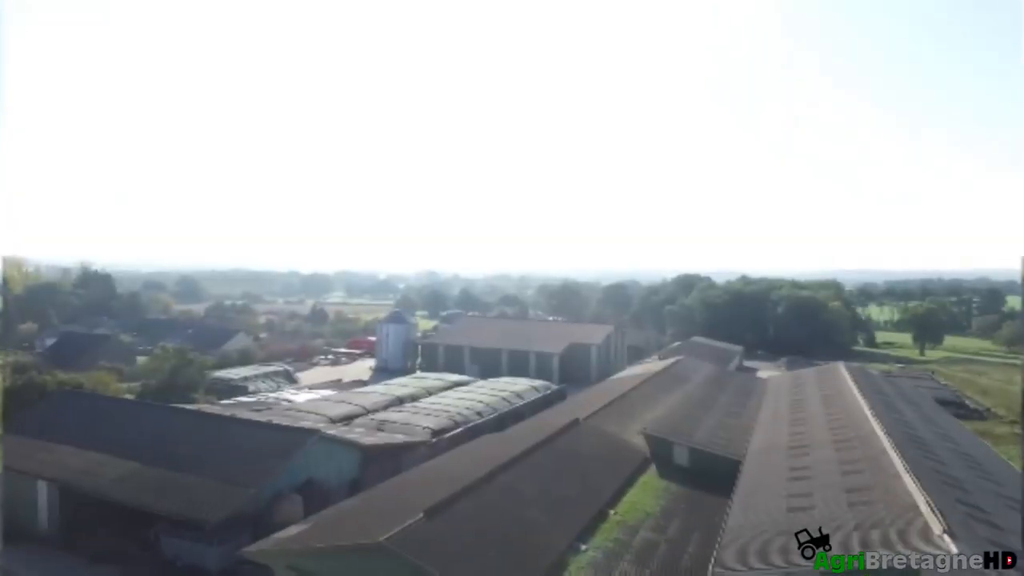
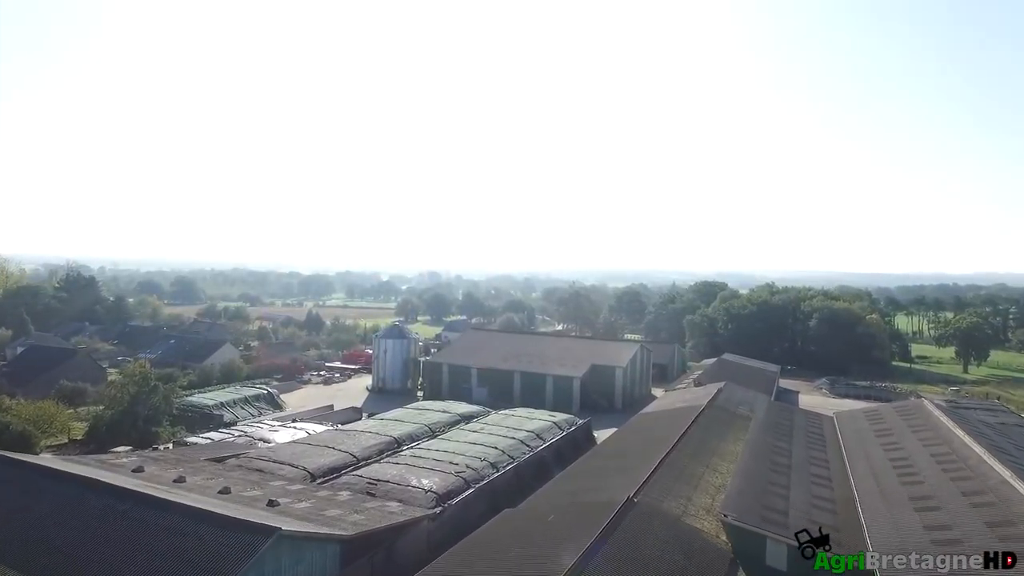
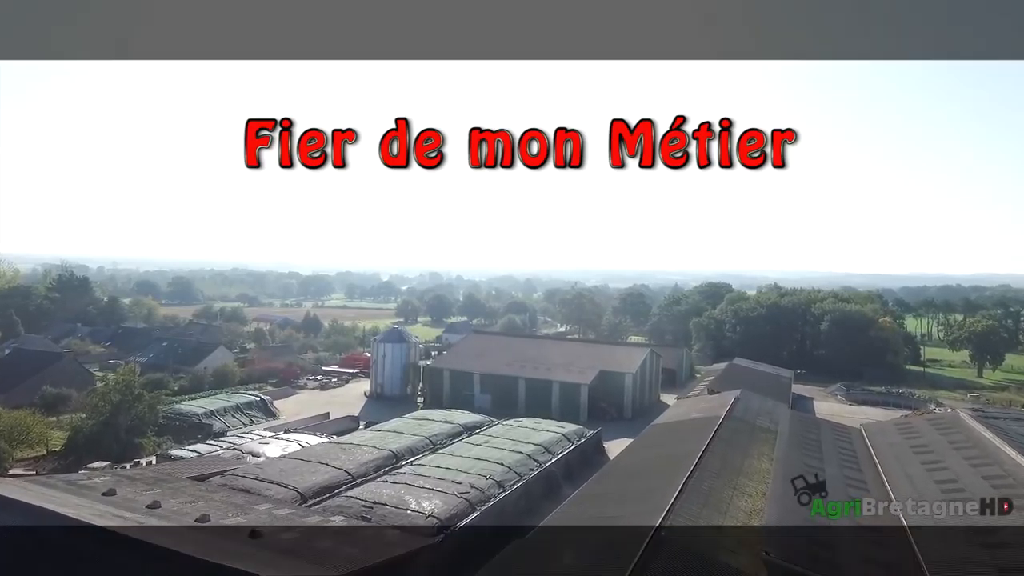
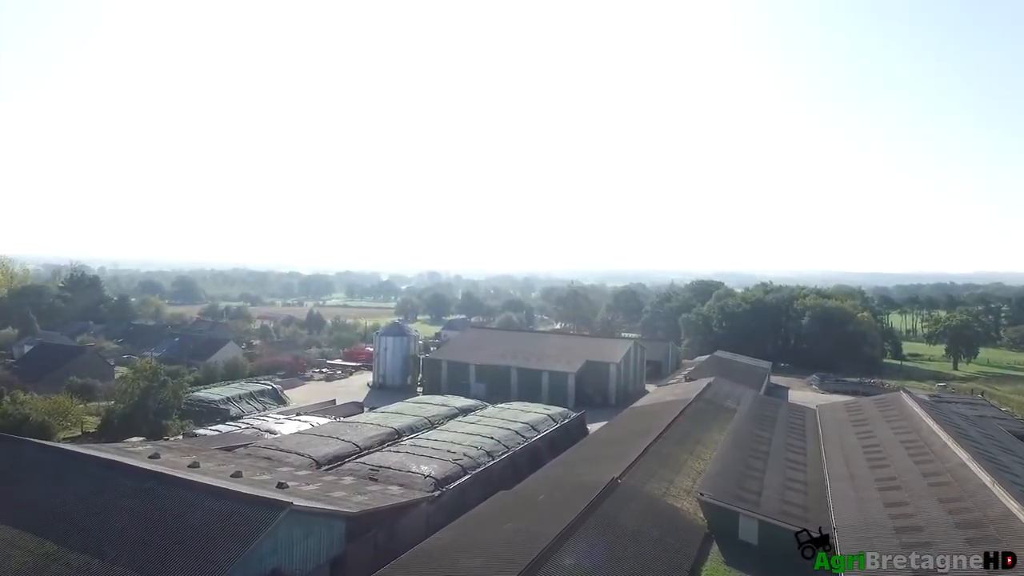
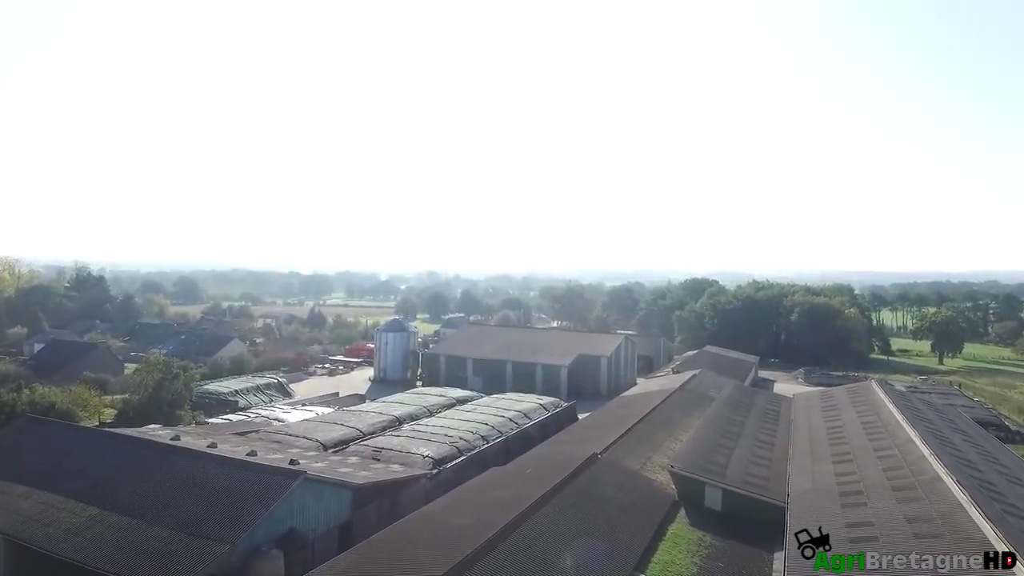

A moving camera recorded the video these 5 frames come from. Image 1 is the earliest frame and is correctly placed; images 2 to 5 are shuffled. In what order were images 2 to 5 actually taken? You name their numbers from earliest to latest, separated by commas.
5, 4, 2, 3
